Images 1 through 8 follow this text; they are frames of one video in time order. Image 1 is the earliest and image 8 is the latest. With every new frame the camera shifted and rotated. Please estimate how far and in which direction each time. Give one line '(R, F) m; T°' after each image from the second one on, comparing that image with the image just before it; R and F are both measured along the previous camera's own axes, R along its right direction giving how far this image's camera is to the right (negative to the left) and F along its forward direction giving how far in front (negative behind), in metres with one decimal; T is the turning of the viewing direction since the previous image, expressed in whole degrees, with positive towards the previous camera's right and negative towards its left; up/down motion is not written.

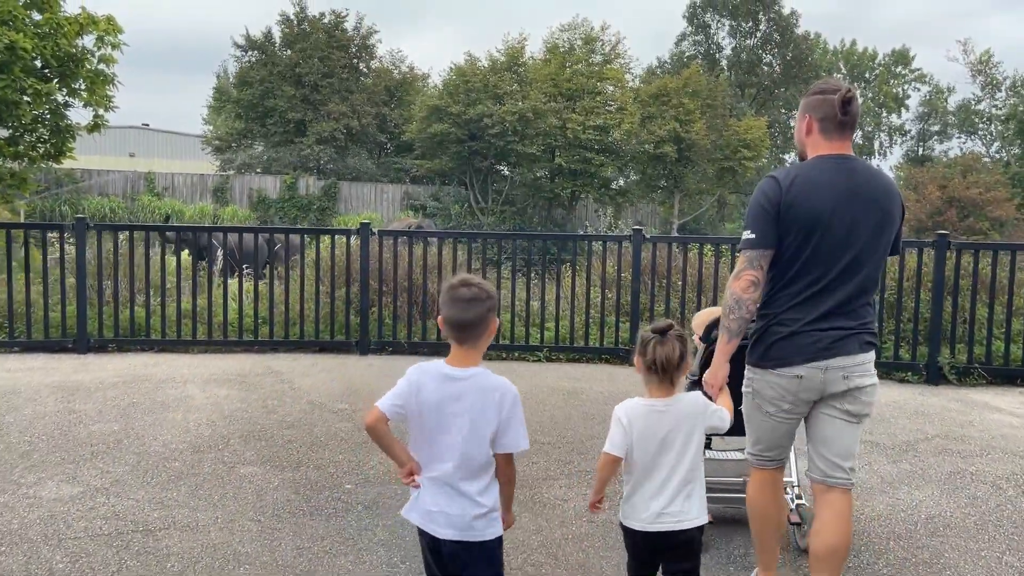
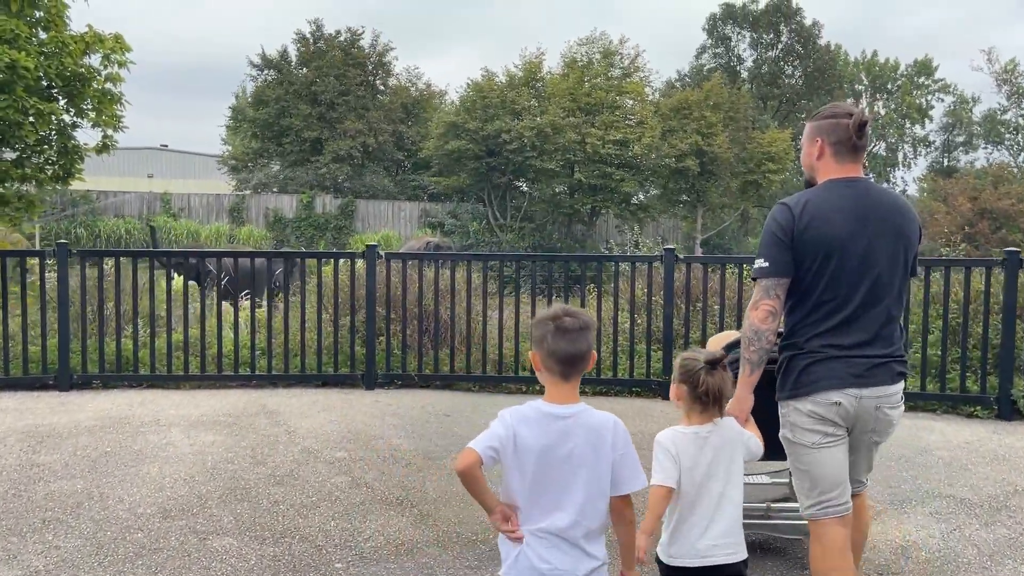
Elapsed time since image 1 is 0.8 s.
(0.0, +0.7) m; -1°
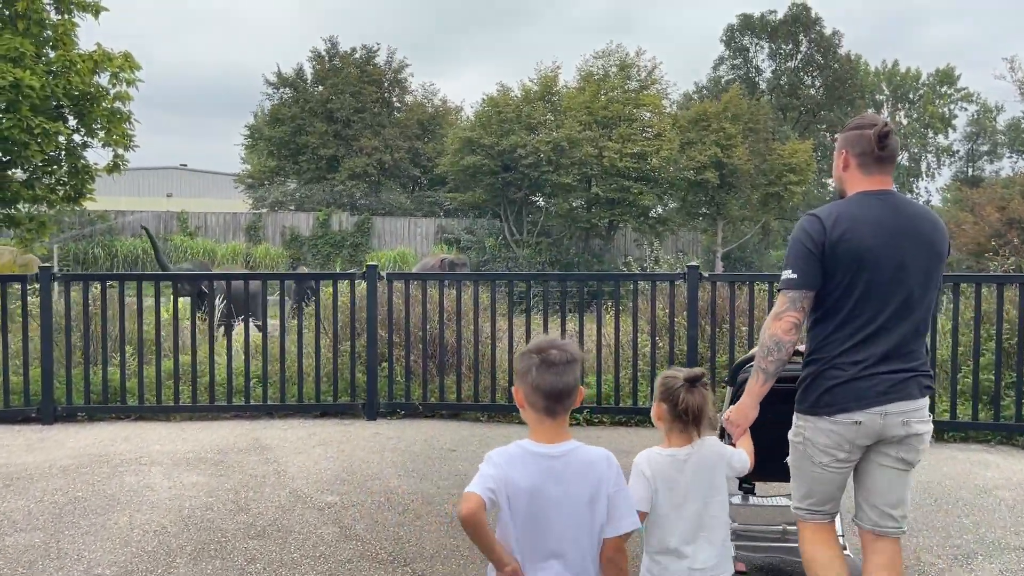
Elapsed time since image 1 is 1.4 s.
(+0.1, +0.5) m; -1°
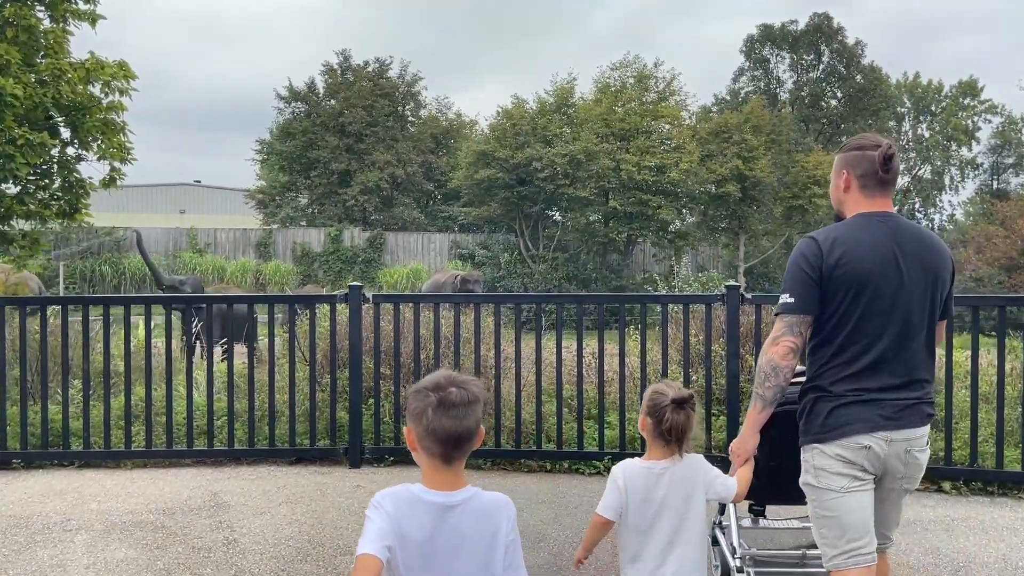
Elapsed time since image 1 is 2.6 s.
(+0.1, +1.0) m; -1°
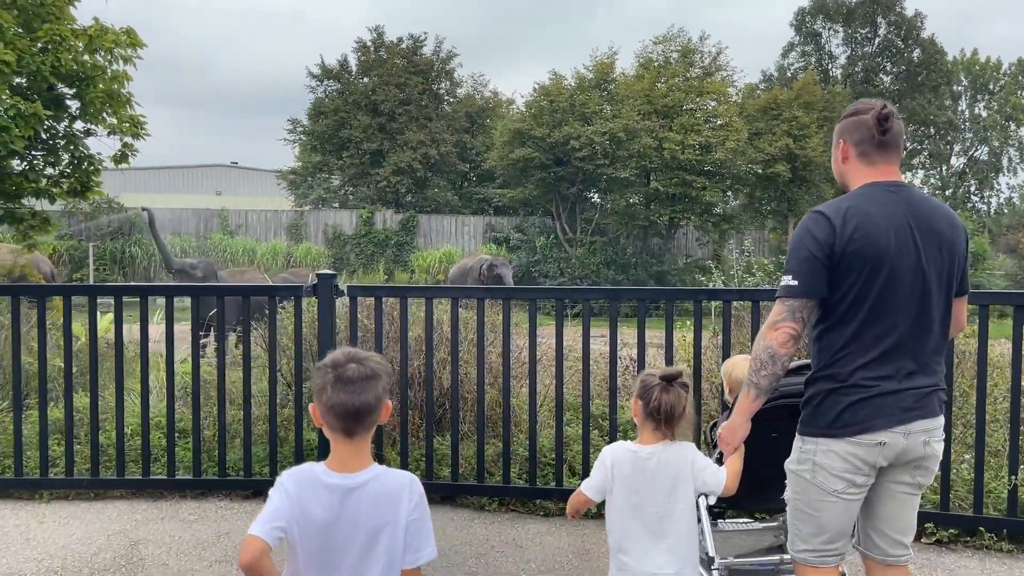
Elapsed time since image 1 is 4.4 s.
(+0.1, +1.3) m; -3°
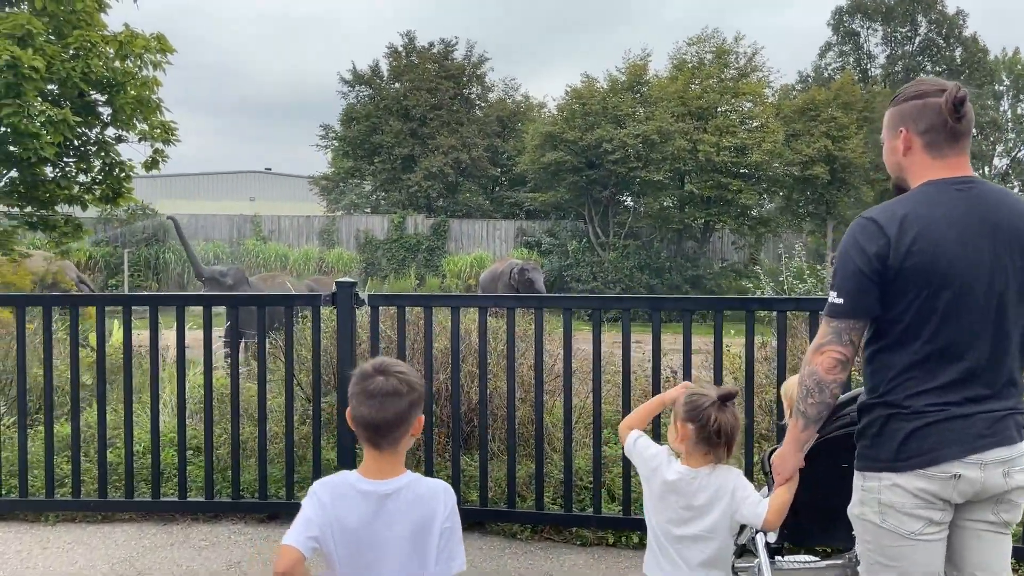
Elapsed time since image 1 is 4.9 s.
(0.0, +0.3) m; -2°
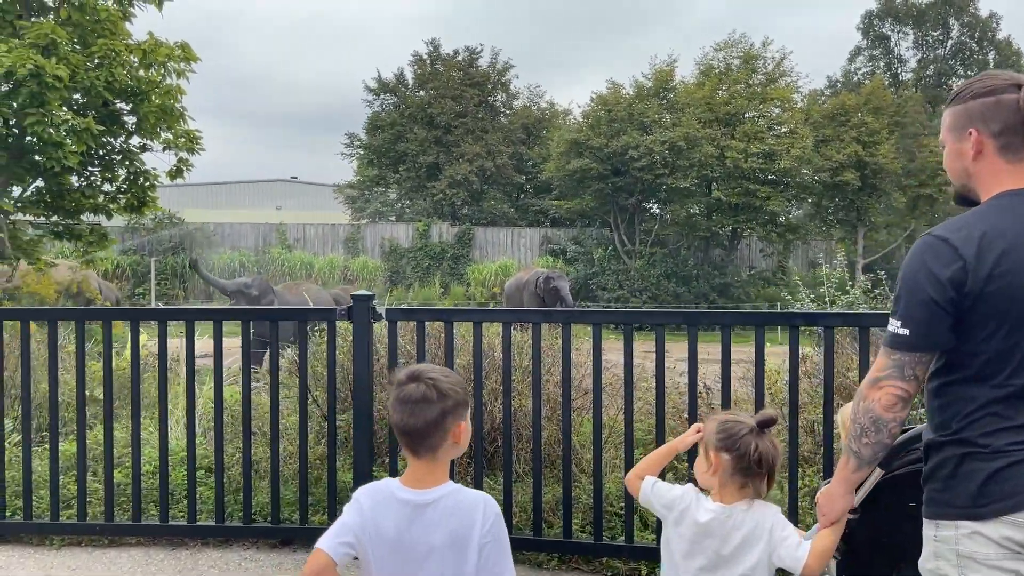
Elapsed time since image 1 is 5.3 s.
(0.0, +0.2) m; -2°
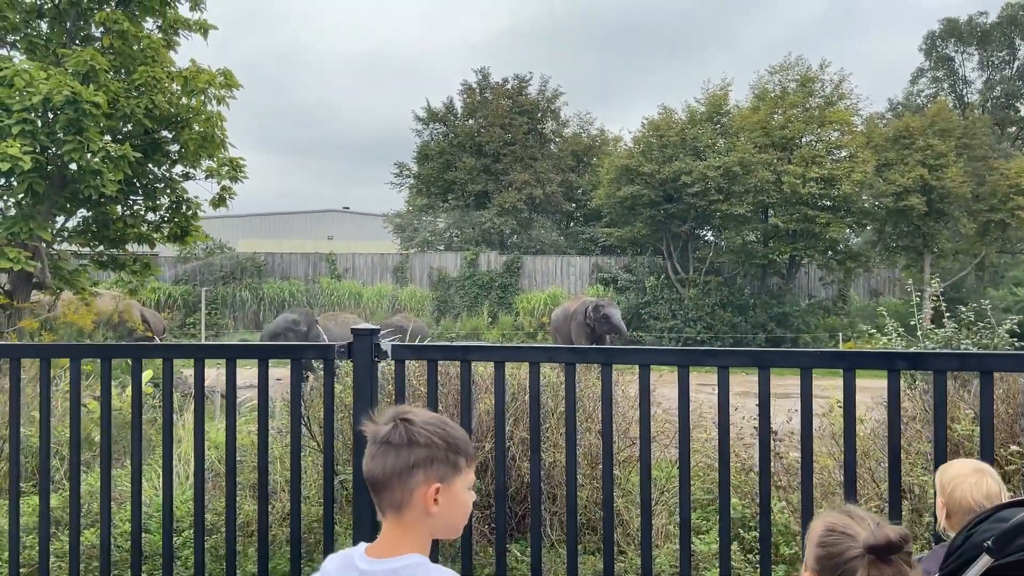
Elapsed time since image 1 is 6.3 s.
(+0.1, +0.6) m; -4°
